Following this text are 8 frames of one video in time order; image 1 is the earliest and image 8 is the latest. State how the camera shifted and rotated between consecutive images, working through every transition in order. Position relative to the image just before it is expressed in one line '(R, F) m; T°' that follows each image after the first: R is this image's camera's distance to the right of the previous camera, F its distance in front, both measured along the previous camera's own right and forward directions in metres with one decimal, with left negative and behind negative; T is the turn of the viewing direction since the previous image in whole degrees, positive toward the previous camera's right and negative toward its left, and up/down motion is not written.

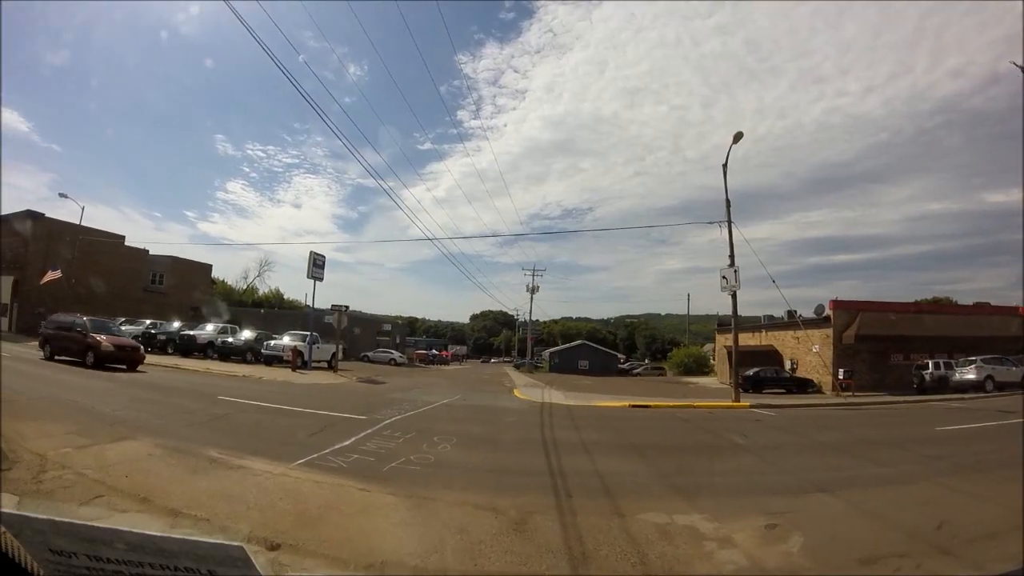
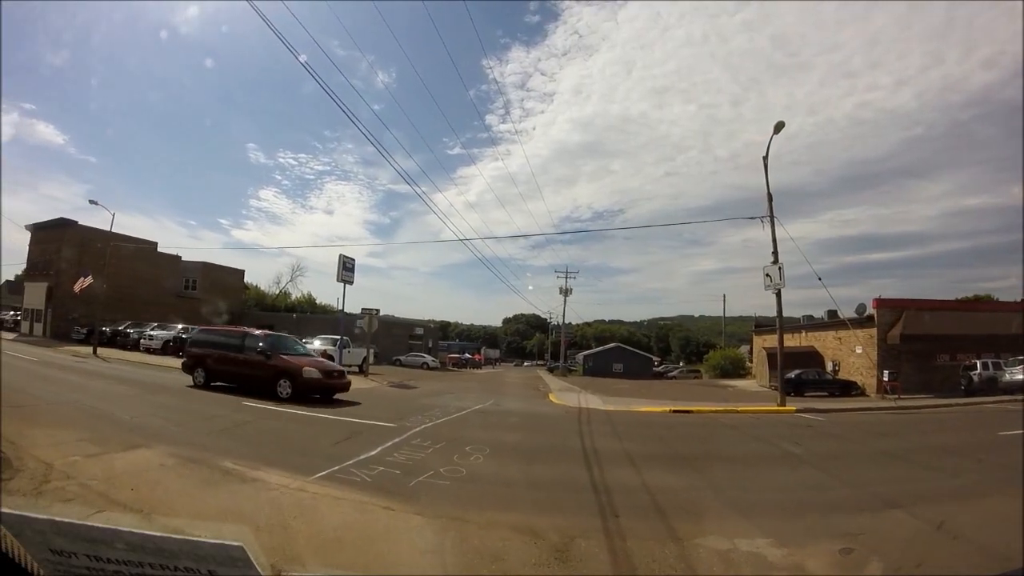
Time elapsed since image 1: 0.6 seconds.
(0.0, +0.5) m; -3°
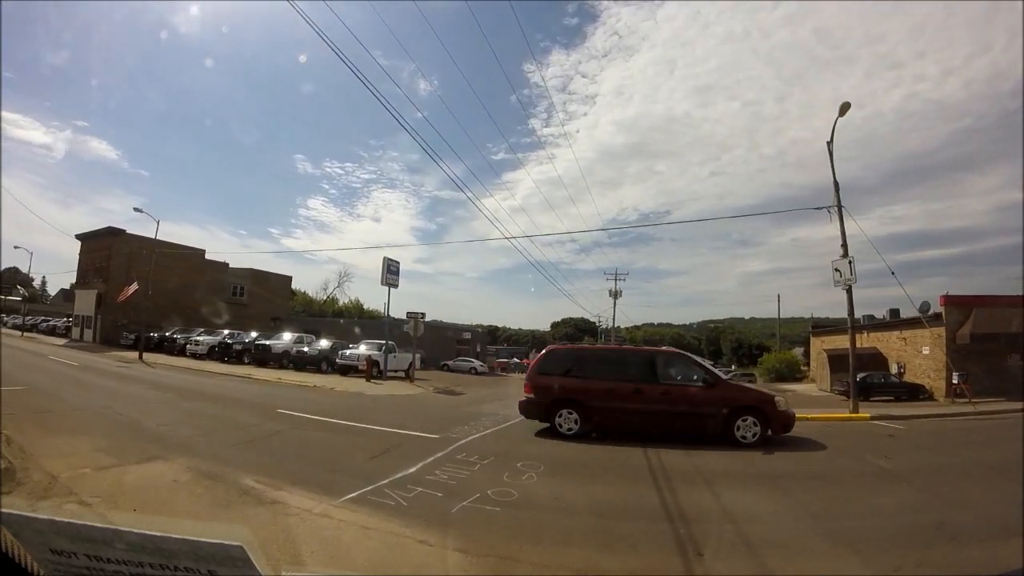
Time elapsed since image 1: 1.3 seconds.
(-0.1, +0.6) m; -5°
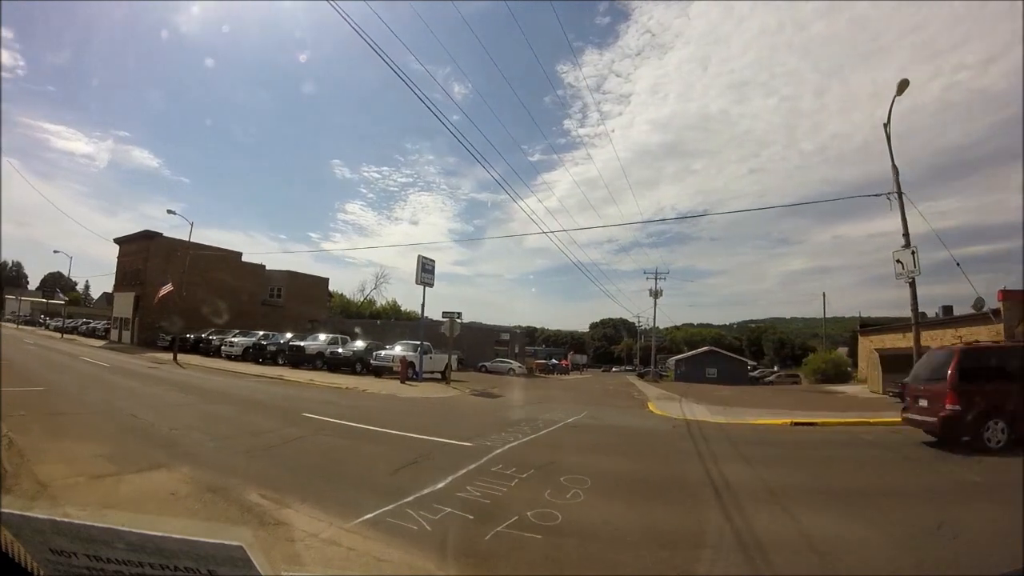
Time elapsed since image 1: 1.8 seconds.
(0.0, +0.6) m; -4°
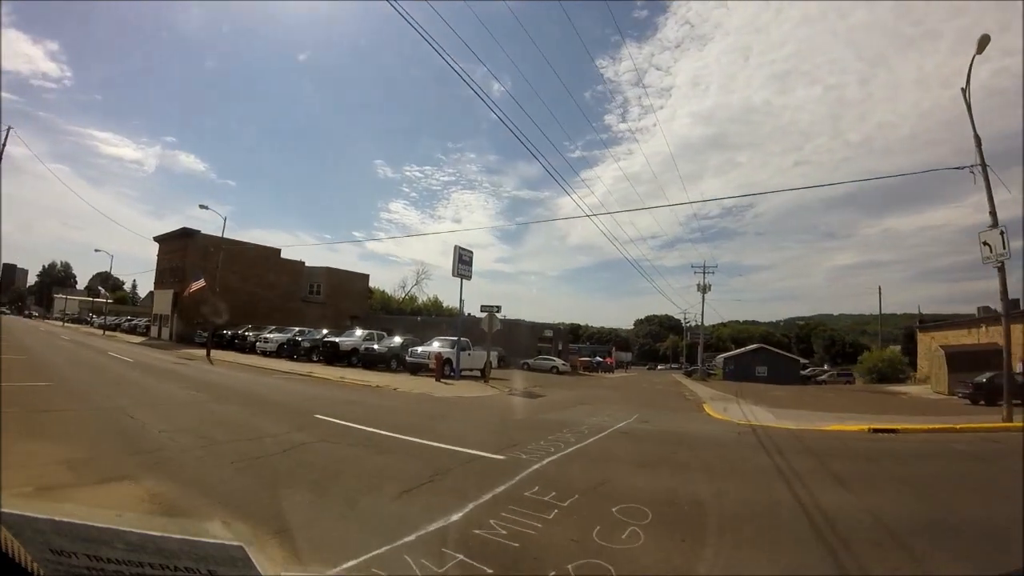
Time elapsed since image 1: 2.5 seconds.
(0.0, +0.8) m; -4°
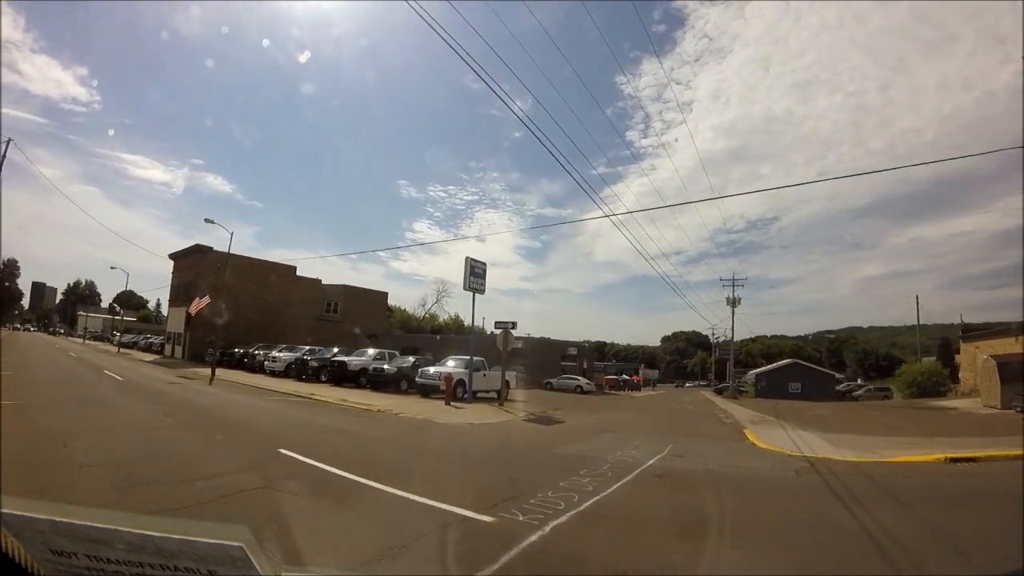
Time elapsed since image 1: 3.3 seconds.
(+0.2, +0.9) m; -2°
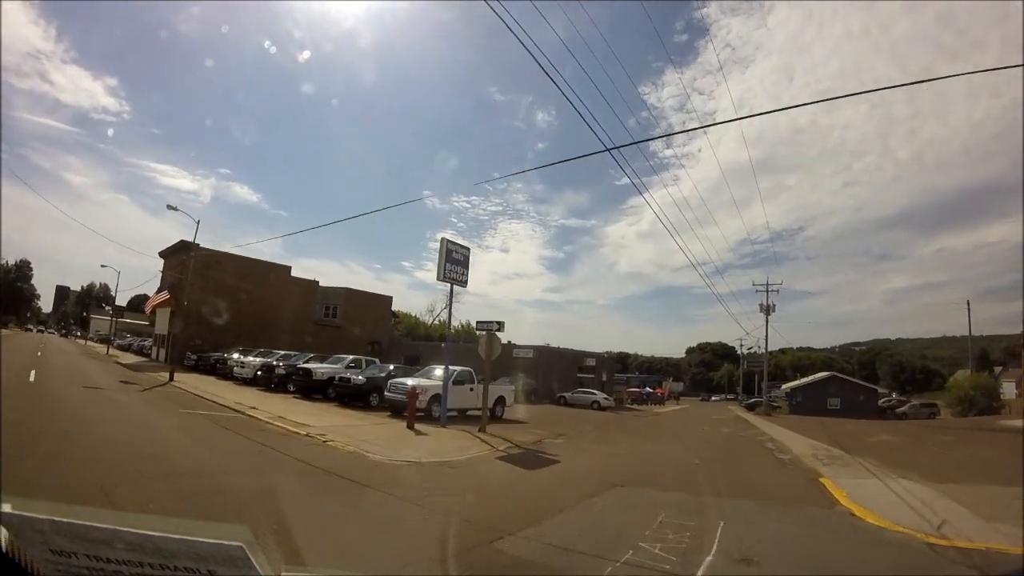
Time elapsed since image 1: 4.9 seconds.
(+0.5, +2.5) m; -2°
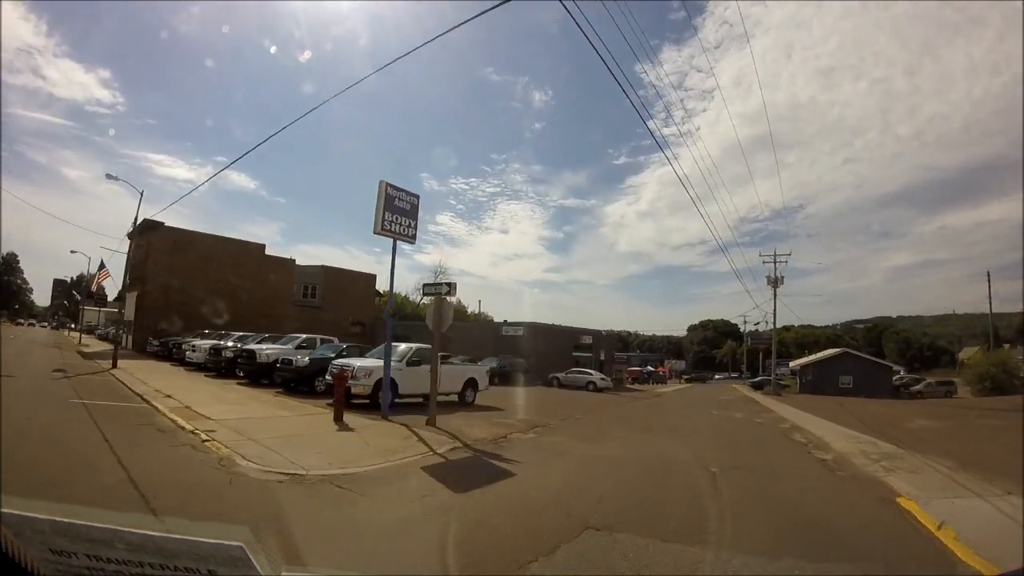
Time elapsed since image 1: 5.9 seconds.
(+0.5, +1.9) m; 0°
